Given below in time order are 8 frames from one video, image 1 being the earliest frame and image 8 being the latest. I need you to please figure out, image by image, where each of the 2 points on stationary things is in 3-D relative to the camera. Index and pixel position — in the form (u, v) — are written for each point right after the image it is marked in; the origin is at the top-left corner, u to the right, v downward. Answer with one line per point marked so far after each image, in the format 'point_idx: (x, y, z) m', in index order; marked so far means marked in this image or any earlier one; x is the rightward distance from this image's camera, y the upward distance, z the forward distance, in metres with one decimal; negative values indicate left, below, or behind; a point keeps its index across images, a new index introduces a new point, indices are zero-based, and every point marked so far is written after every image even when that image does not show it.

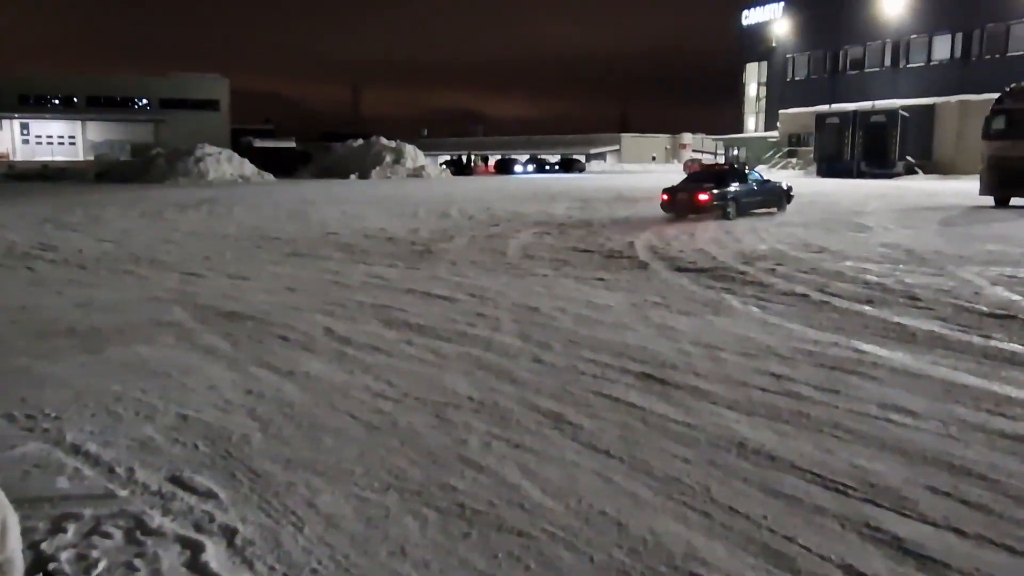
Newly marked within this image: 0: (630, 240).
0: (+2.1, +0.8, +15.6) m
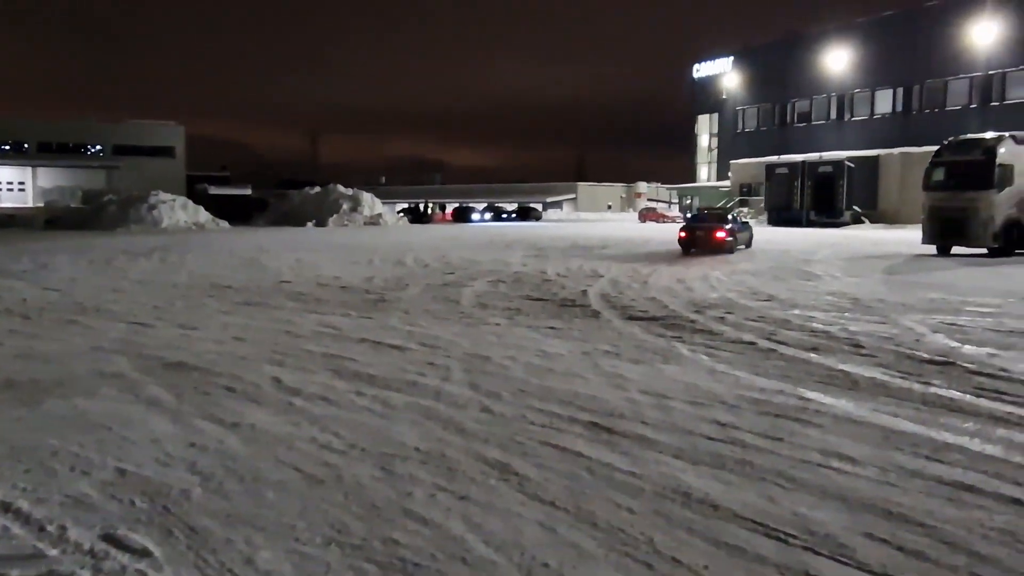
0: (+1.3, 0.0, +15.7) m
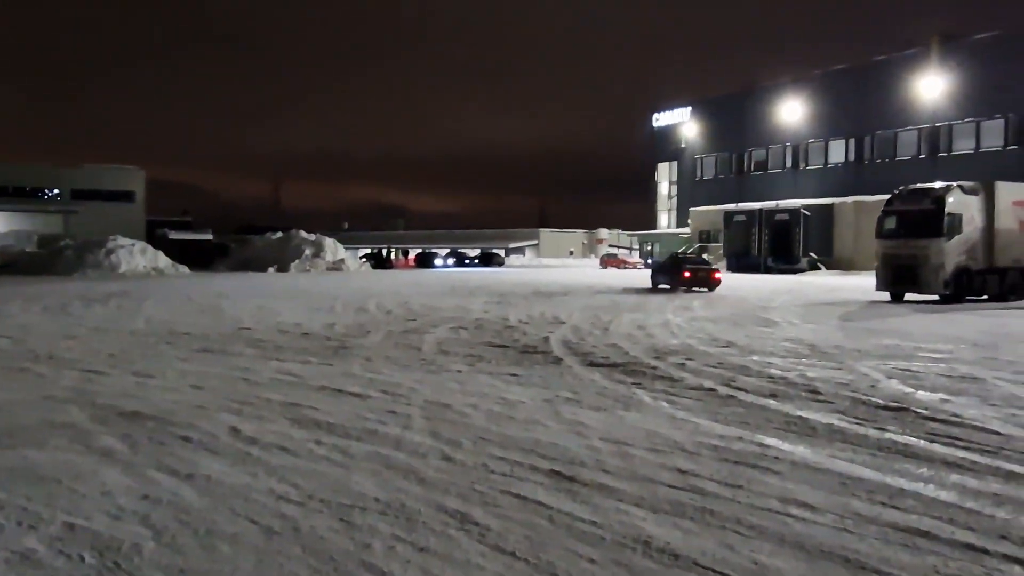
0: (+0.6, -0.8, +15.8) m
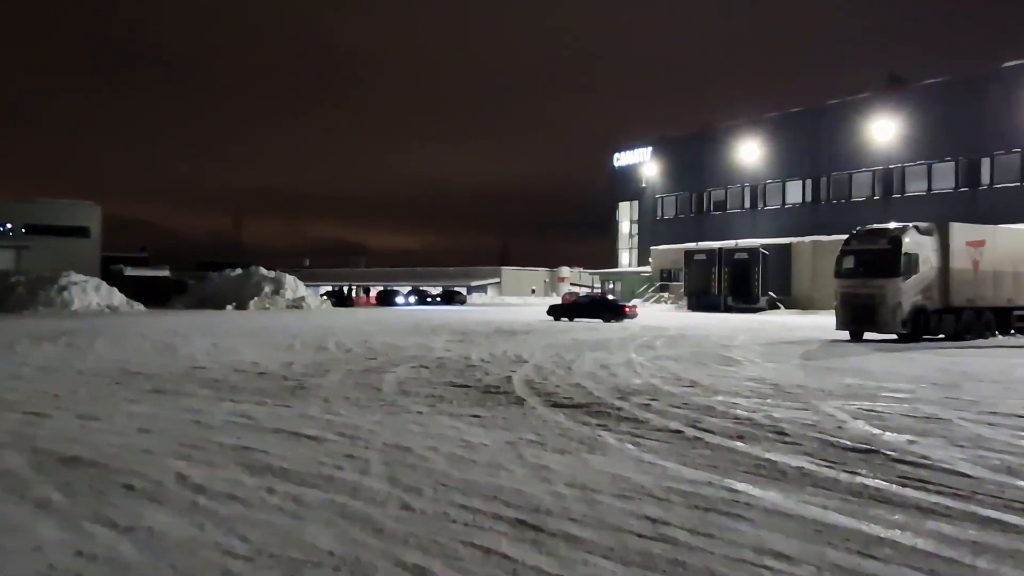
0: (-0.1, -1.5, +15.5) m
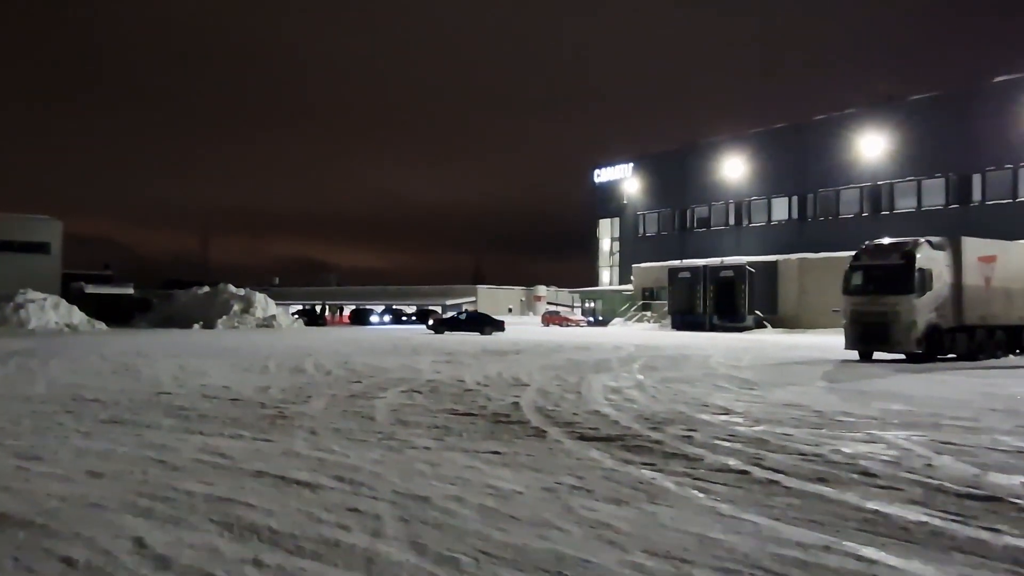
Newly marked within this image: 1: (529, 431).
0: (0.0, -1.8, +13.9) m
1: (+0.2, -1.7, +10.4) m
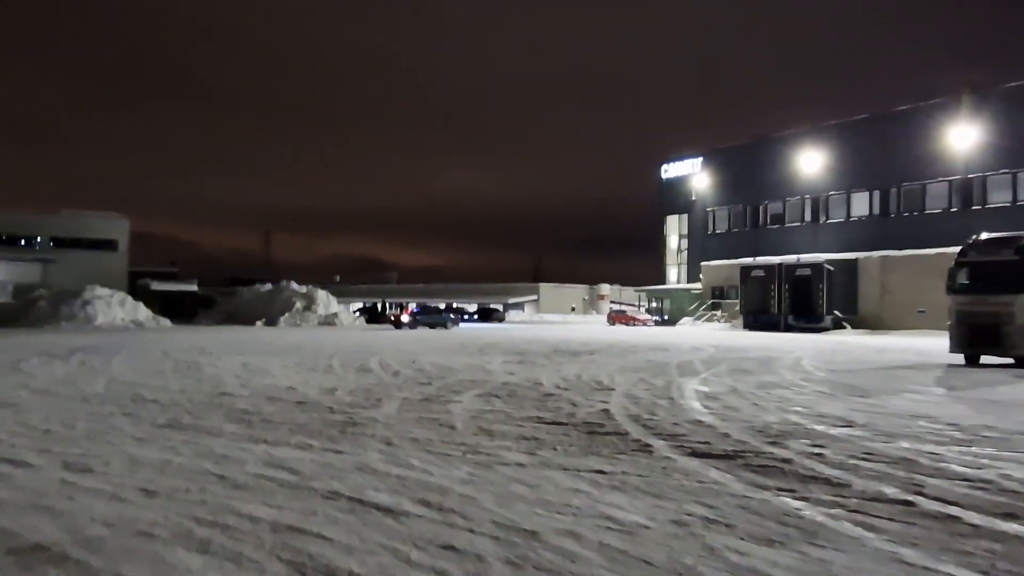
0: (+1.3, -1.7, +12.7) m
1: (+1.2, -1.6, +9.2) m
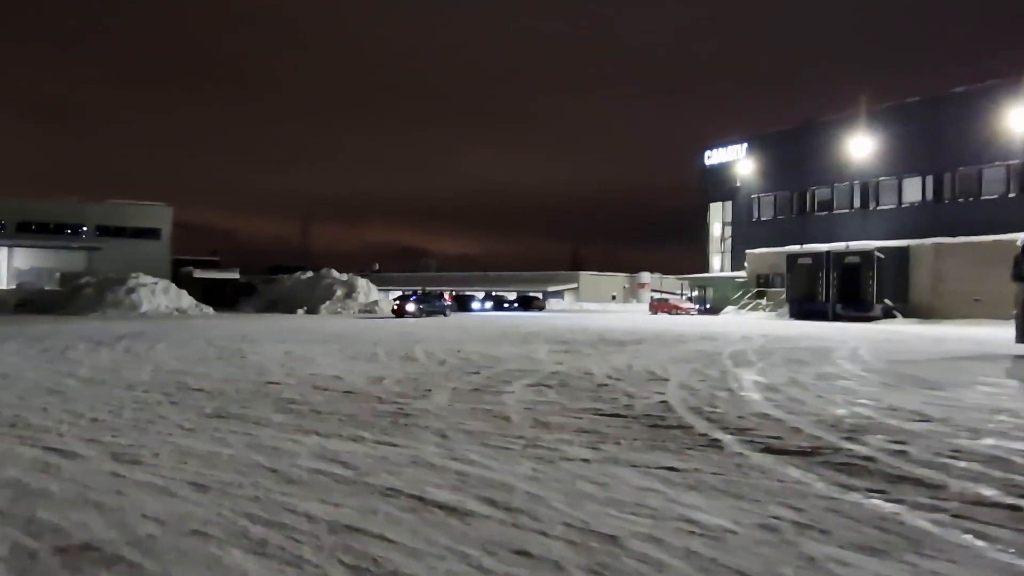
0: (+2.0, -1.5, +12.2) m
1: (+1.8, -1.5, +8.7) m
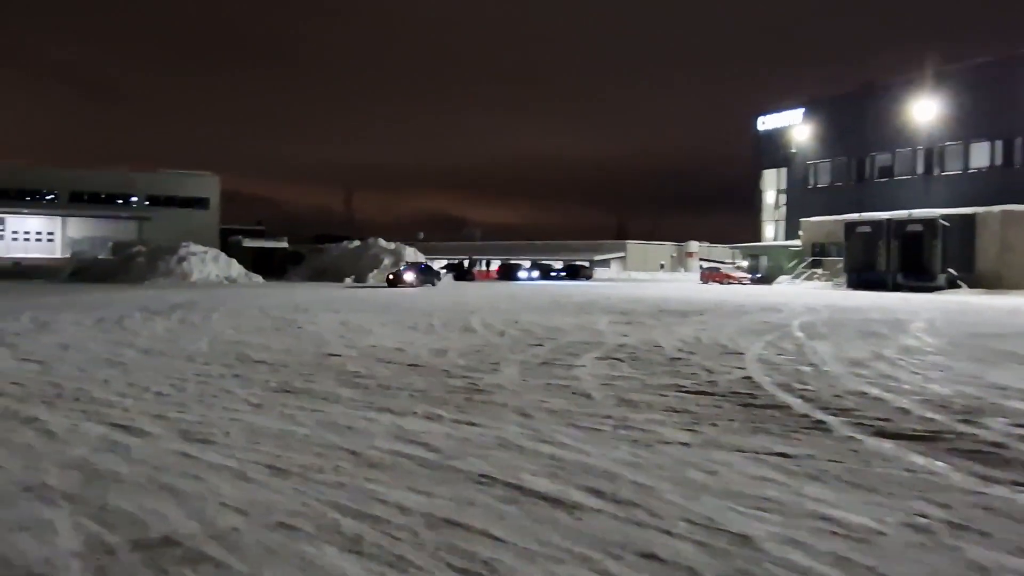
0: (+3.0, -1.1, +11.5) m
1: (+2.6, -1.2, +8.1) m
